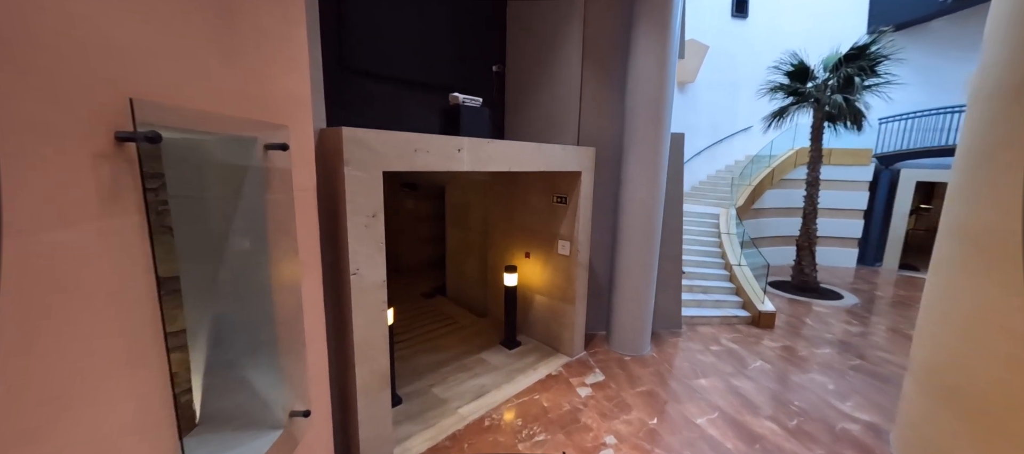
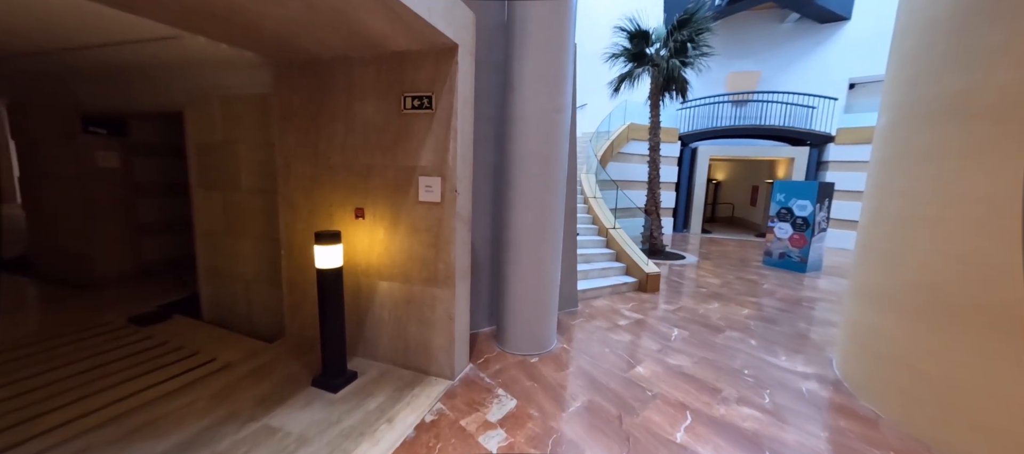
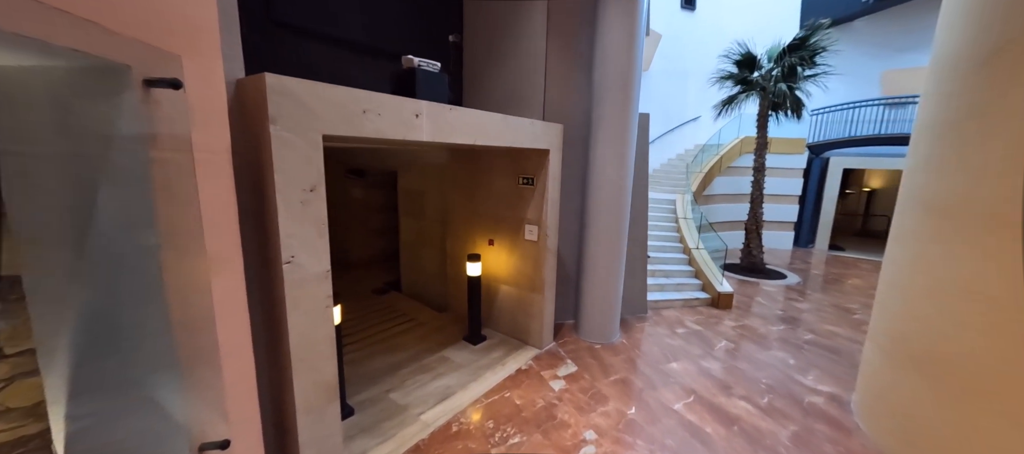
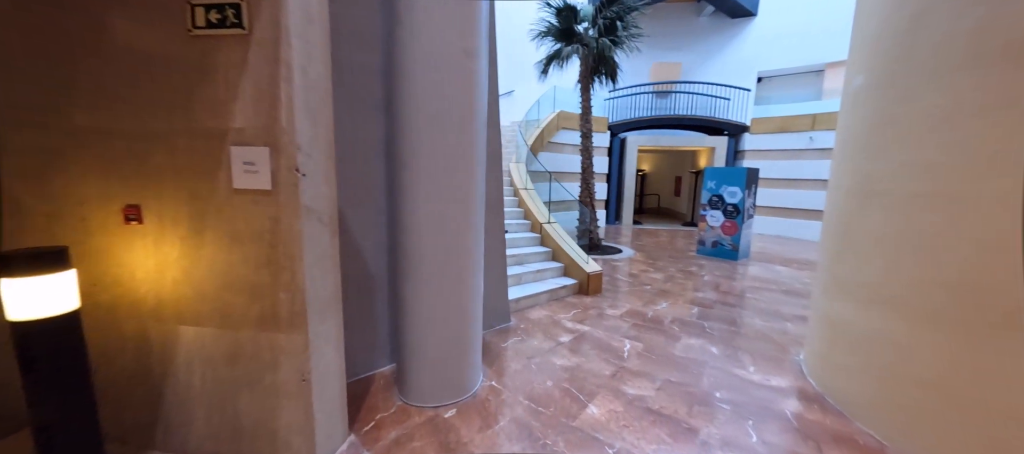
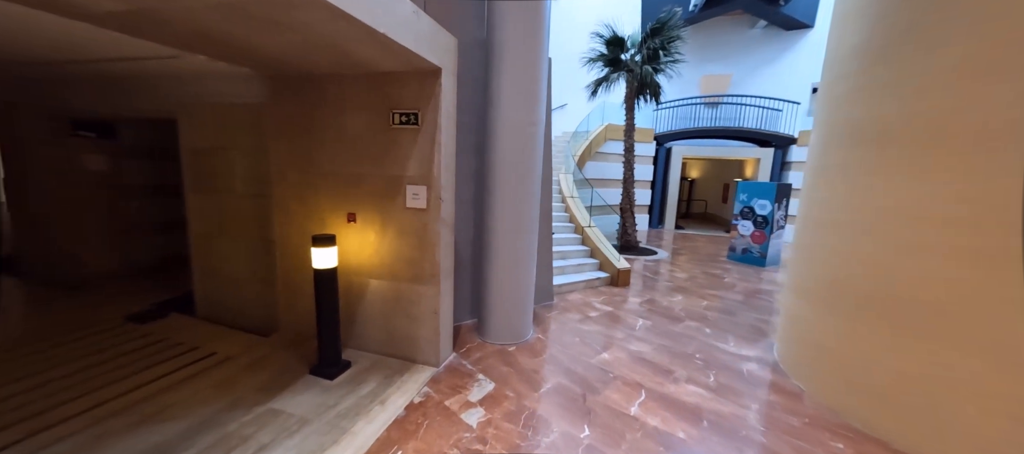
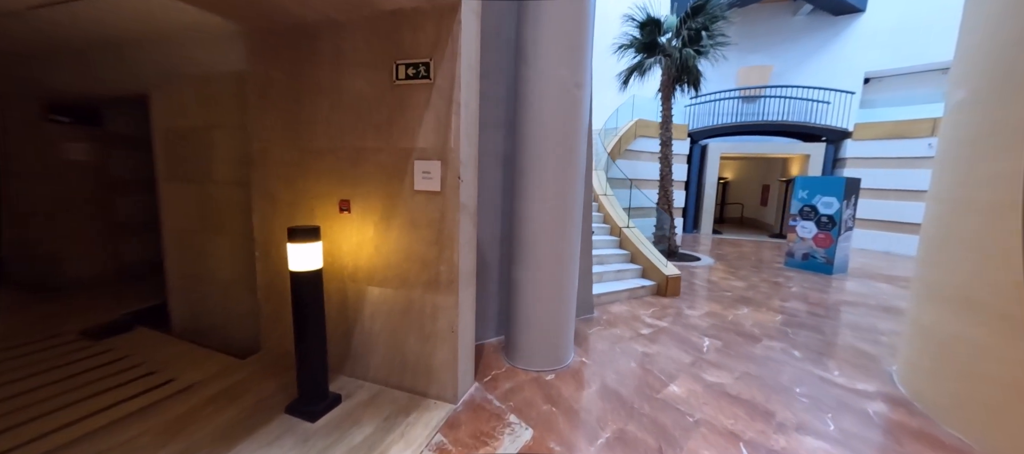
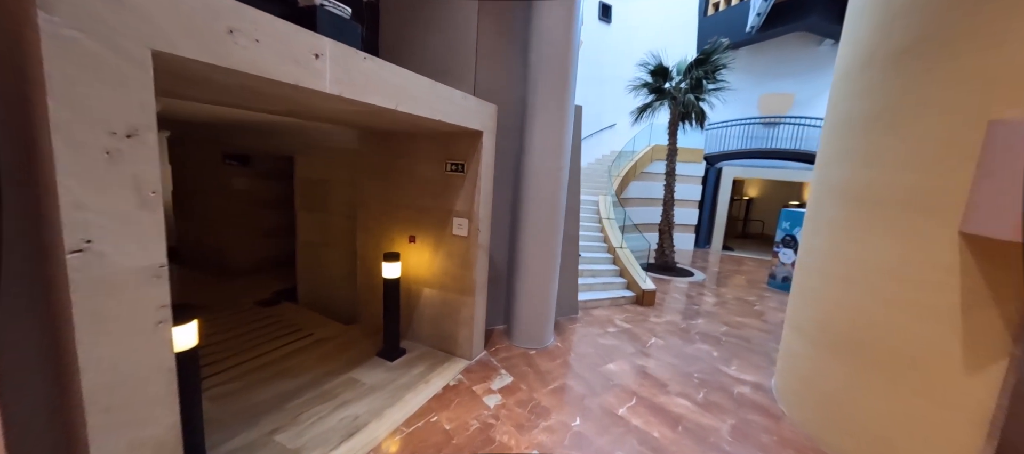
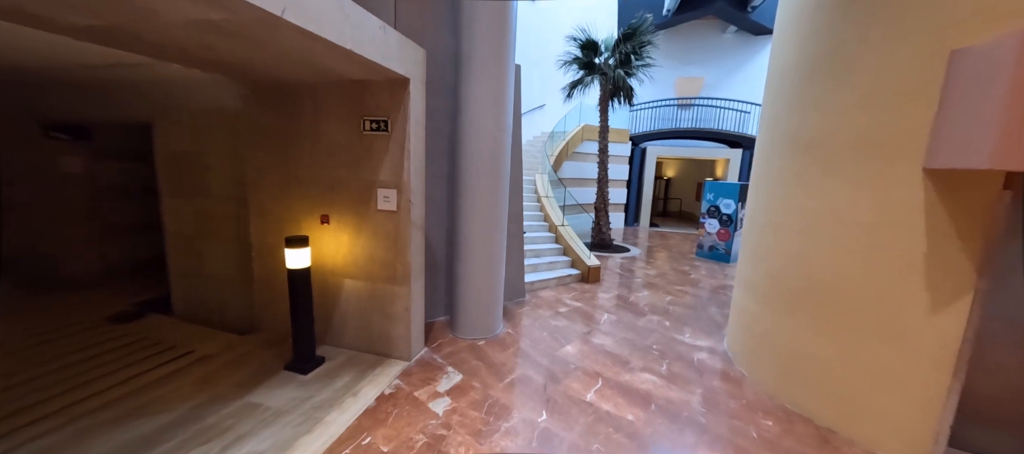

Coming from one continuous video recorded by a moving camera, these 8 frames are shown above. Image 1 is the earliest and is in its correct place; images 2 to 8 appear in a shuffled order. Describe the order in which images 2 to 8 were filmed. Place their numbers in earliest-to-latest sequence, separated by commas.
3, 7, 8, 5, 2, 6, 4
